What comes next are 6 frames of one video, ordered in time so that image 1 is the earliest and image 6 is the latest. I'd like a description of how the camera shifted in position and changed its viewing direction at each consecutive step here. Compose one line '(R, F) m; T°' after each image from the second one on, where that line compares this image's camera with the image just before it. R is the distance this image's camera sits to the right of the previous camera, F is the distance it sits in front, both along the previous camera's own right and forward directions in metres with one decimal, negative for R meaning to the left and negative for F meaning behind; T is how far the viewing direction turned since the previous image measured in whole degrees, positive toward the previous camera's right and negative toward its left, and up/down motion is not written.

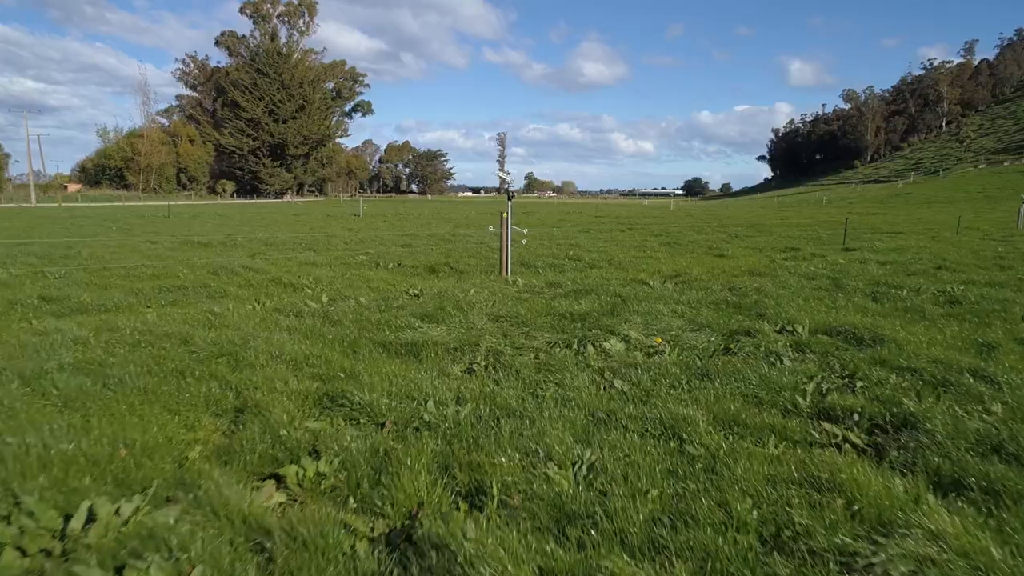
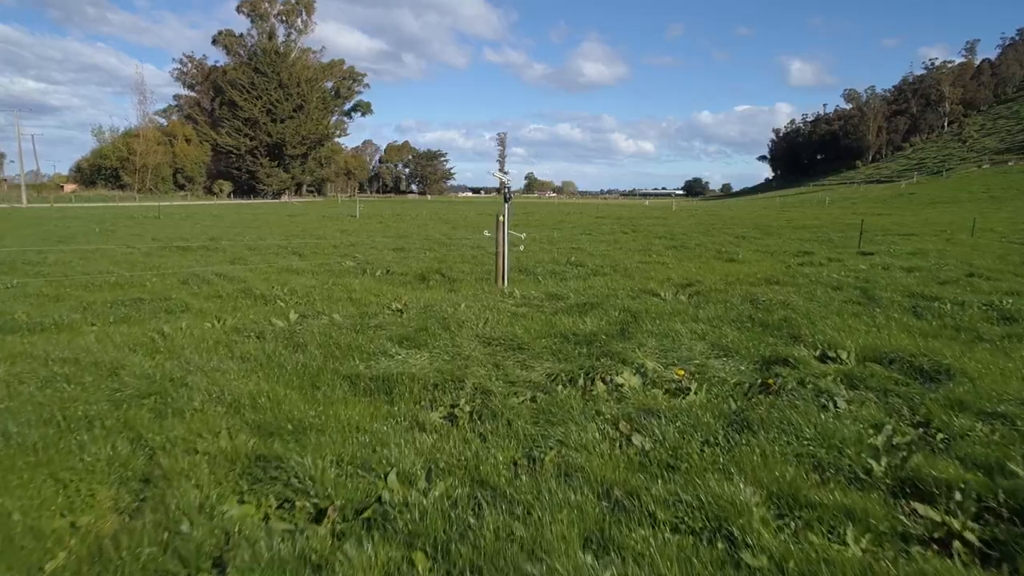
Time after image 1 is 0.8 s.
(+0.1, +1.1) m; 0°
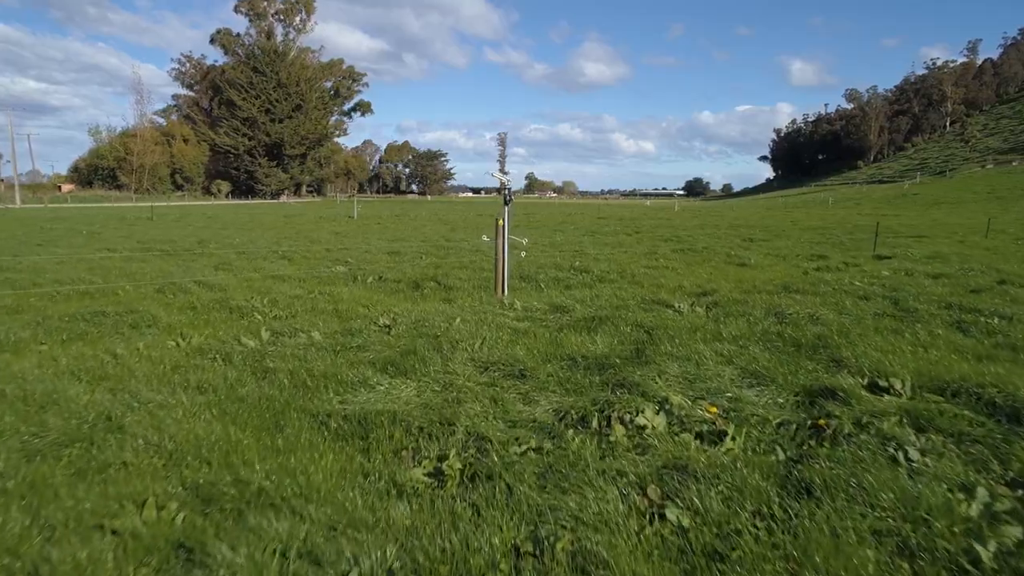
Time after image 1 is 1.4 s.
(0.0, +0.9) m; 0°
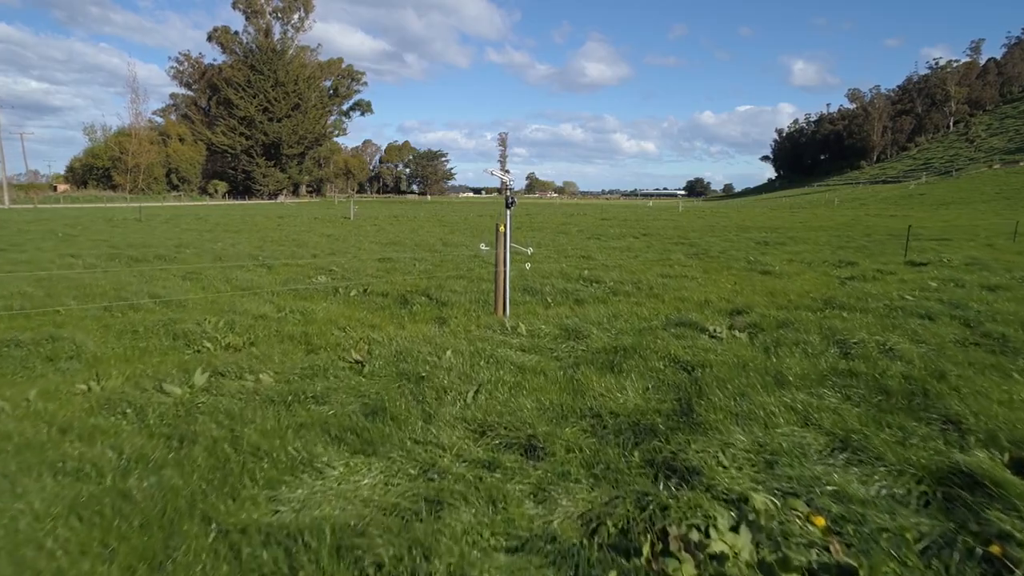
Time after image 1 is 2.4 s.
(0.0, +1.5) m; 0°
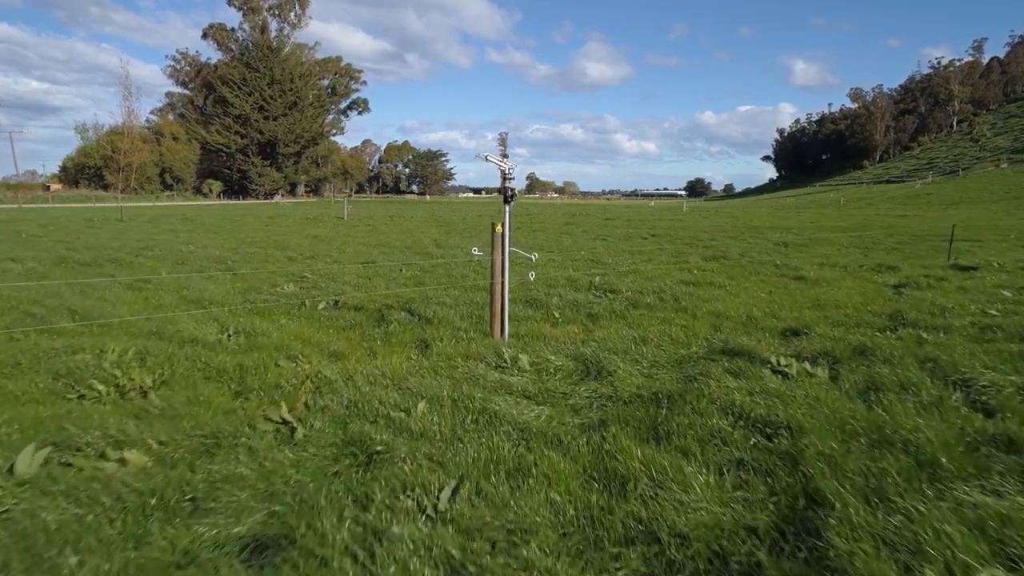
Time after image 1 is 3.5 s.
(0.0, +1.9) m; 0°
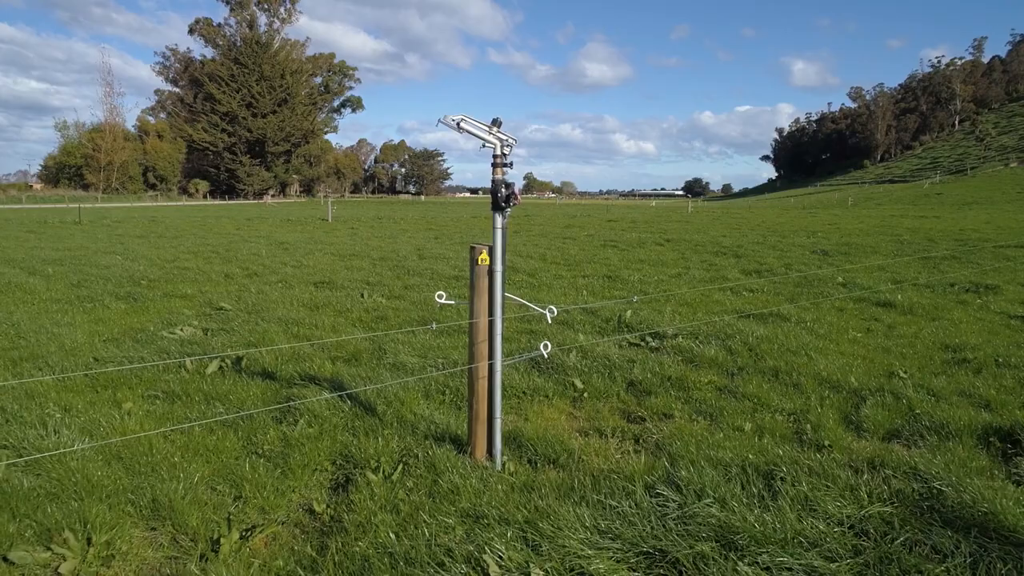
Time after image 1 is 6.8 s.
(0.0, +3.4) m; 0°
